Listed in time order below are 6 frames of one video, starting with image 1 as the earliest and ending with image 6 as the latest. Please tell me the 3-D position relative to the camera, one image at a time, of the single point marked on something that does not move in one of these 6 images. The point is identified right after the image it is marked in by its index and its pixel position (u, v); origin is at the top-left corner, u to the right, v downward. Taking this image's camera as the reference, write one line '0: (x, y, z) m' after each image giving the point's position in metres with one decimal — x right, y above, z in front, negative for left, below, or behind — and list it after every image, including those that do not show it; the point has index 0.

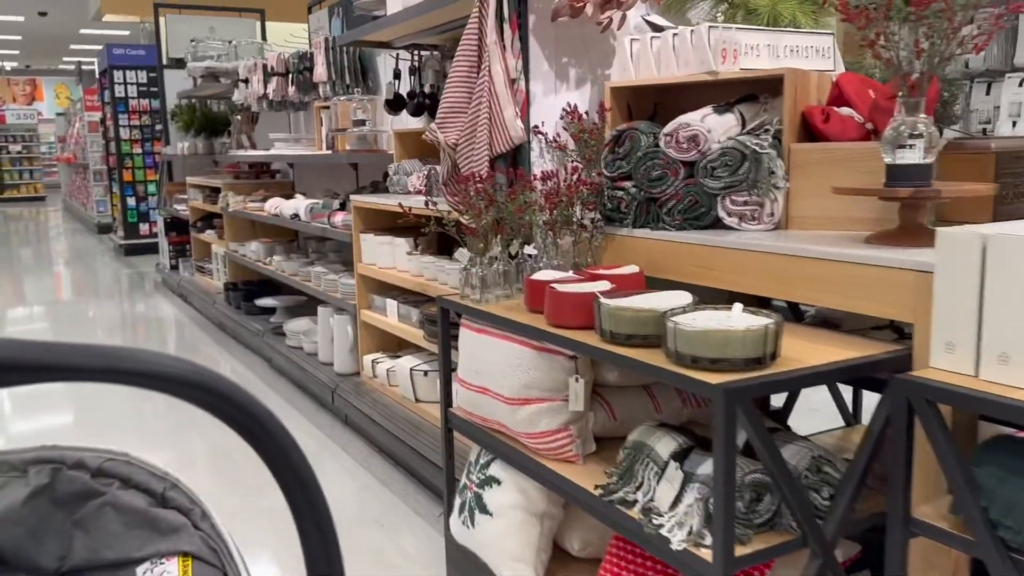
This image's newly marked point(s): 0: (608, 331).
0: (+0.2, -0.1, +1.7) m
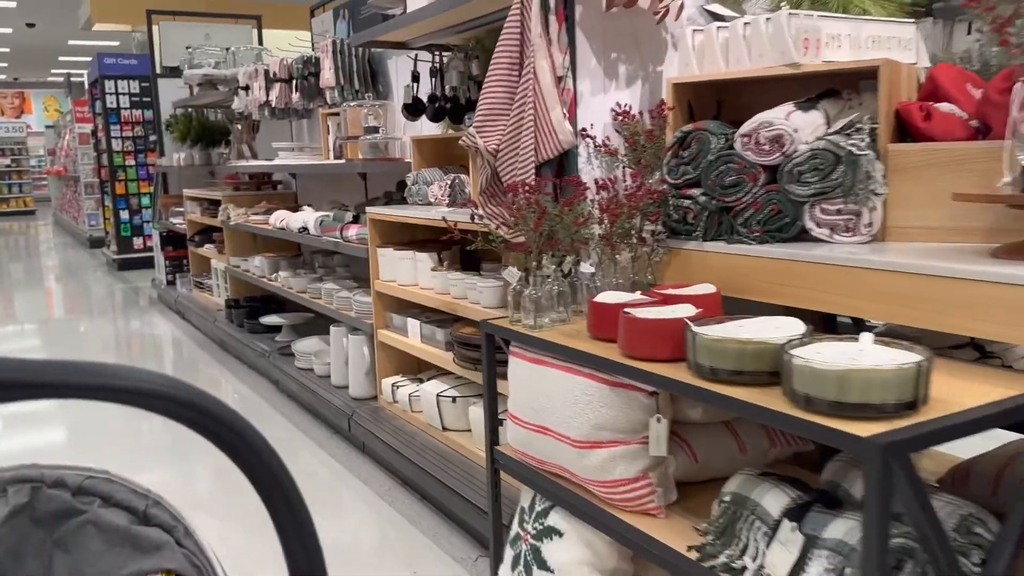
0: (+0.3, -0.1, +1.4) m
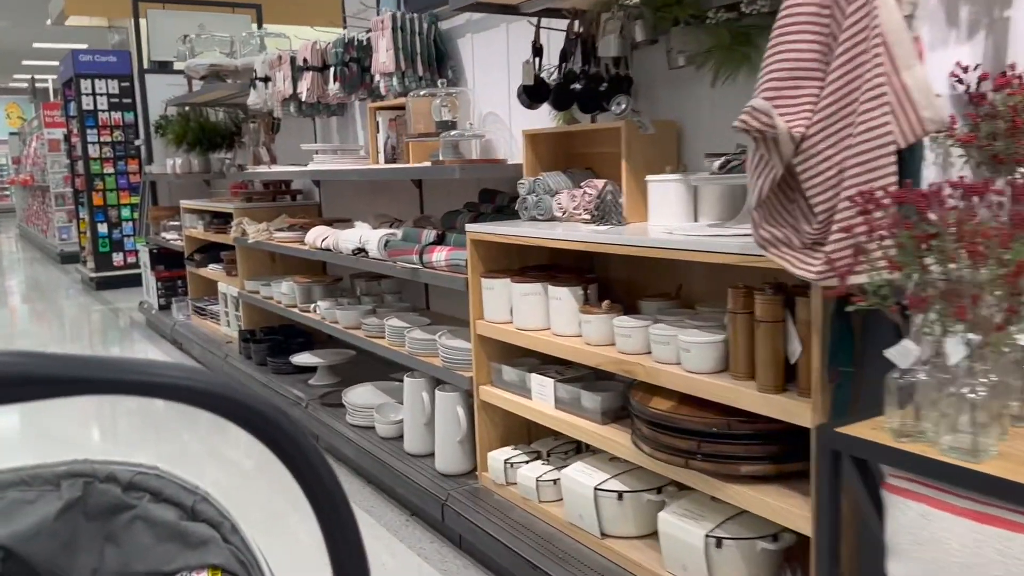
0: (+0.9, -0.3, +0.6) m
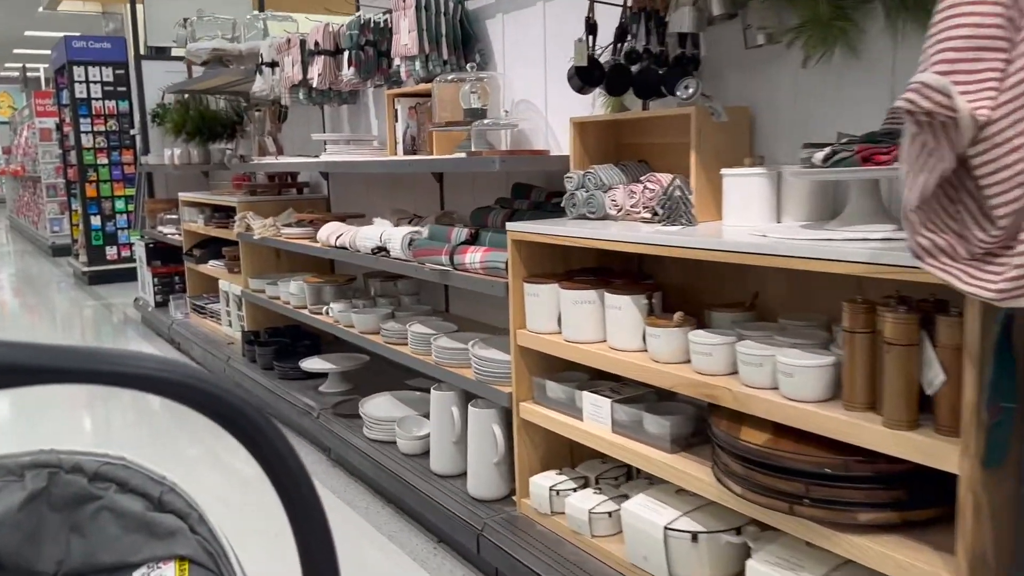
0: (+1.0, -0.3, +0.3) m
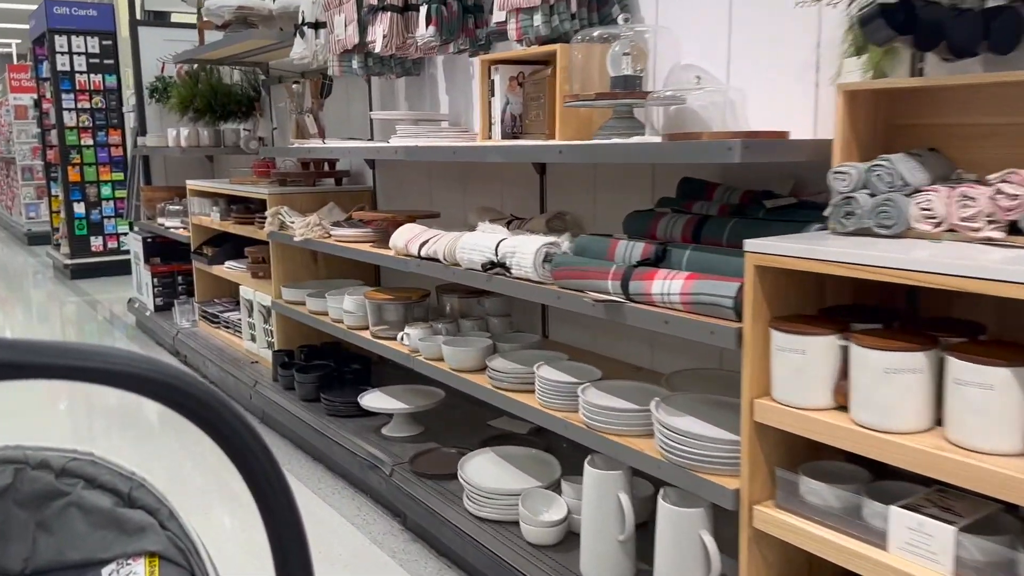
0: (+1.6, -0.4, -0.4) m
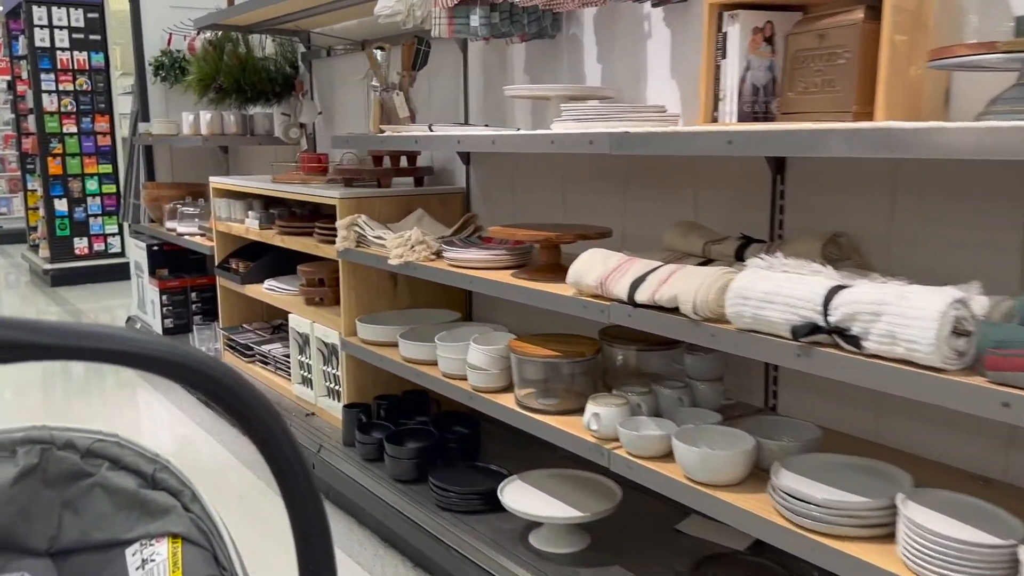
0: (+2.2, -0.6, -1.2) m
